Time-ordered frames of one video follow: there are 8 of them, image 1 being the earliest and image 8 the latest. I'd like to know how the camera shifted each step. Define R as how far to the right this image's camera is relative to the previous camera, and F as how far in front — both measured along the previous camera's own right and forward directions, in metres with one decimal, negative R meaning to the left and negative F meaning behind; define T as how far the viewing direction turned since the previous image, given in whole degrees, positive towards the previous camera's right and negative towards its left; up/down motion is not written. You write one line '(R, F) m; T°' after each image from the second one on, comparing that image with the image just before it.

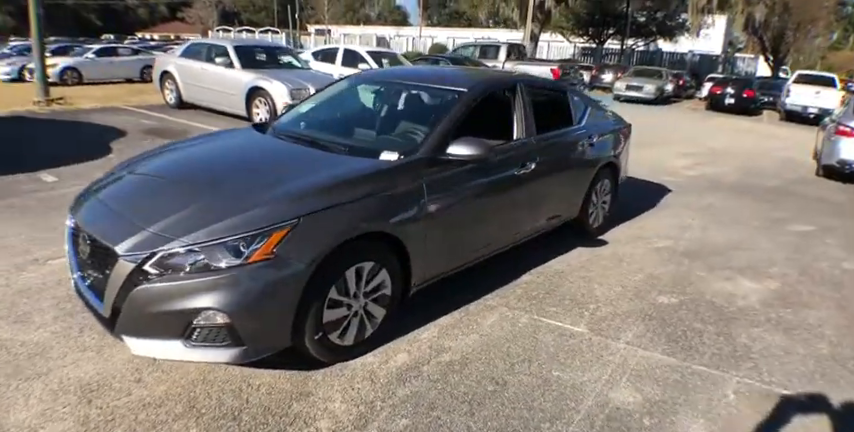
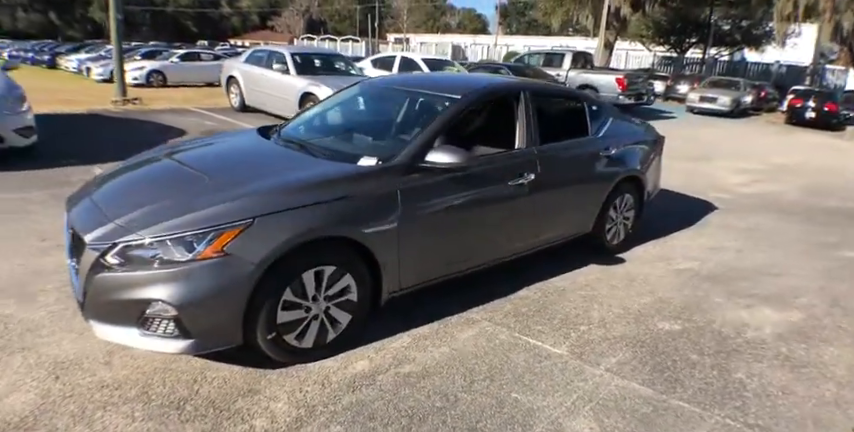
(+0.6, +0.1) m; -8°
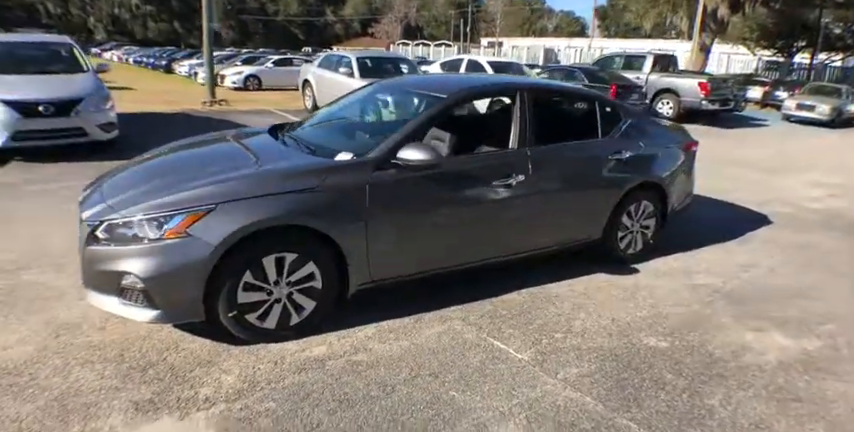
(+0.8, 0.0) m; -10°
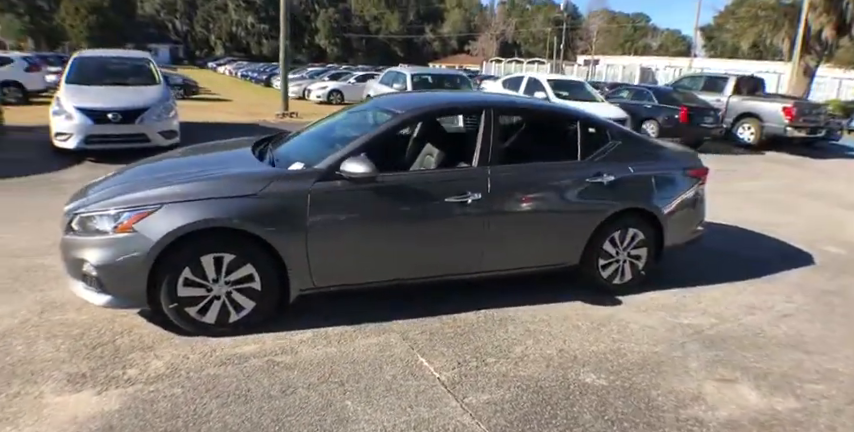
(+1.0, +0.1) m; -10°
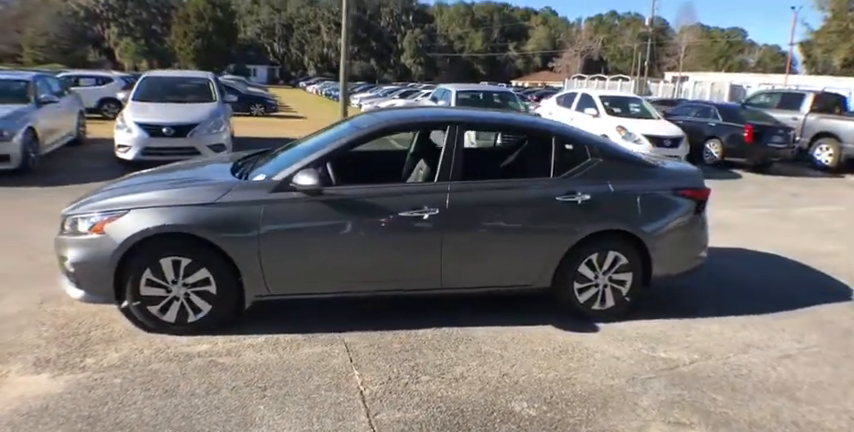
(+0.9, +0.1) m; -9°
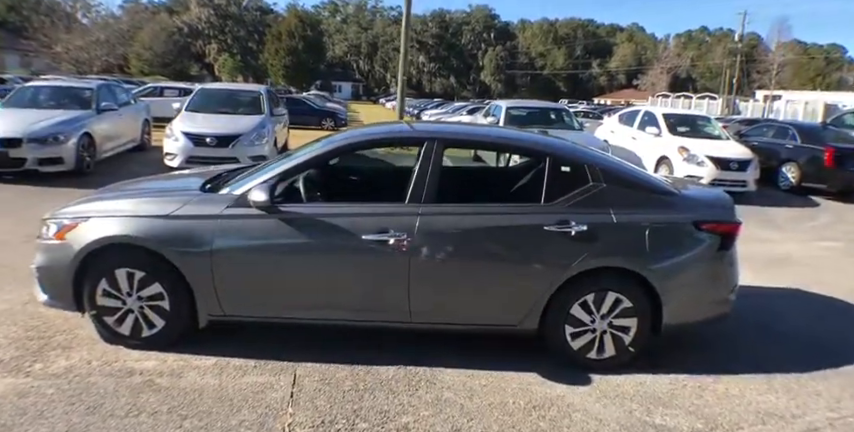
(+0.7, +0.4) m; -9°
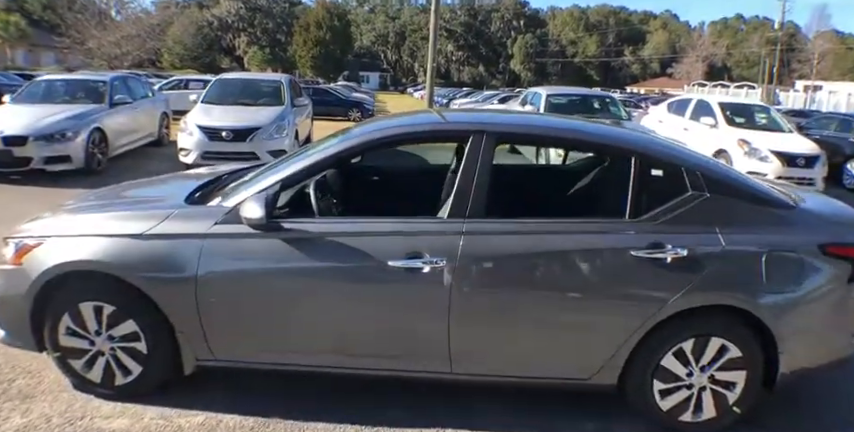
(-0.1, +0.8) m; -3°
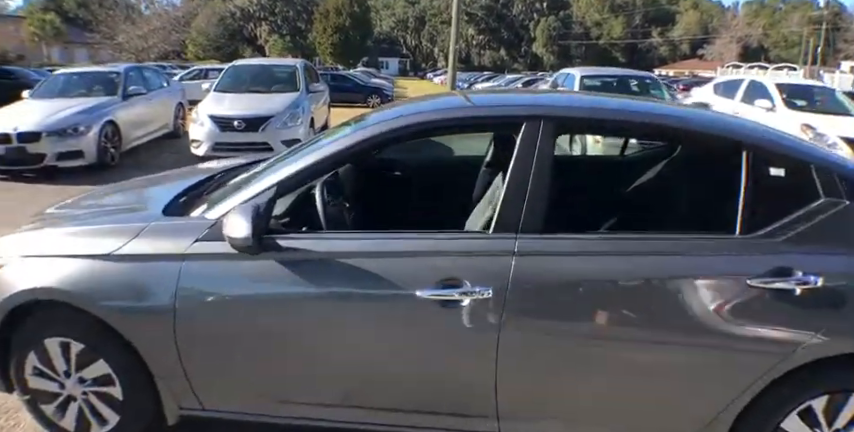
(-0.1, +0.6) m; -2°
